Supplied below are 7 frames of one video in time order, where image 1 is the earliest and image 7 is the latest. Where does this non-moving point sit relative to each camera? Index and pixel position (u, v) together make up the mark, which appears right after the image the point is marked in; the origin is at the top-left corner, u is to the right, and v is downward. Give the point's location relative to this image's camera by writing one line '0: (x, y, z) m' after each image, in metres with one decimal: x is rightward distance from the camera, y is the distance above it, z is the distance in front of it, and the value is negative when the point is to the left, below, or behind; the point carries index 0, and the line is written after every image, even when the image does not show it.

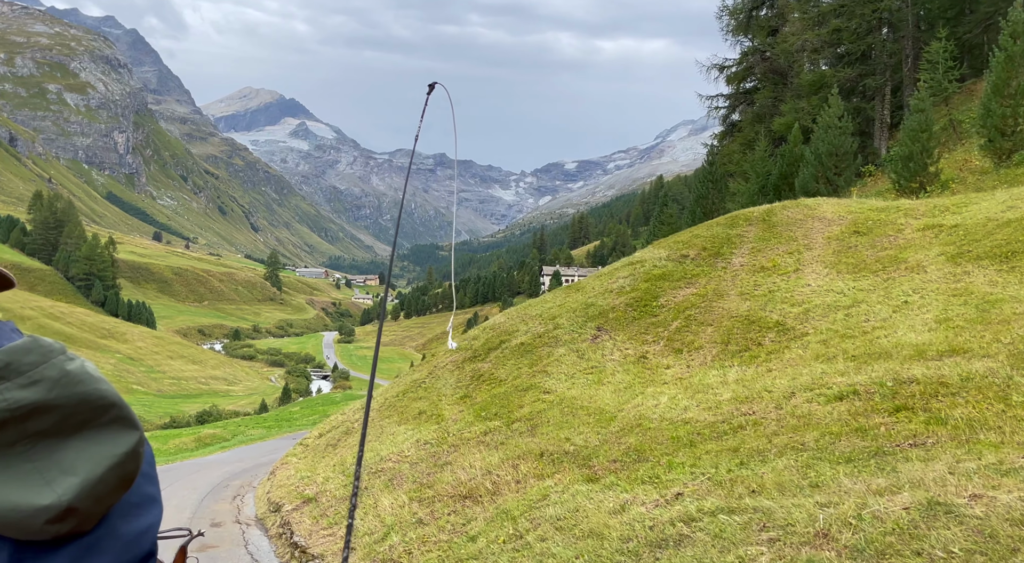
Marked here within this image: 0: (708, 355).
0: (+4.2, -1.6, +19.3) m
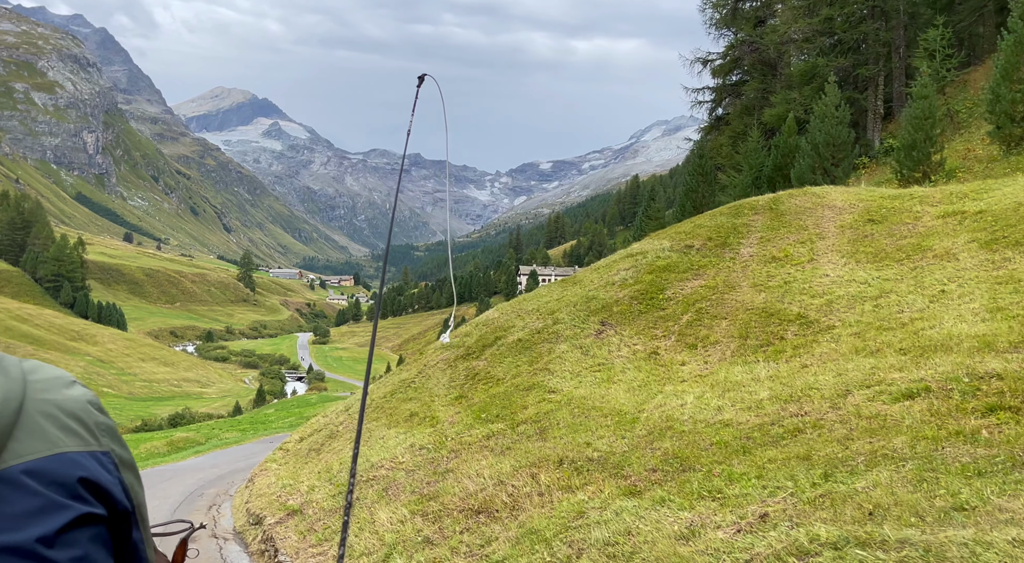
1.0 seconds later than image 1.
0: (+4.3, -1.4, +17.9) m
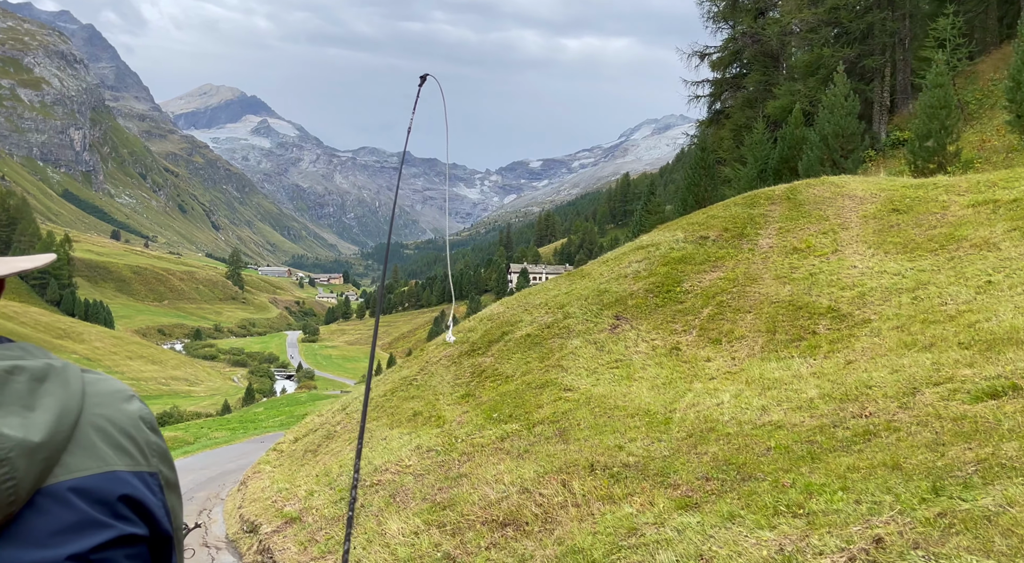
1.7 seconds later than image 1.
0: (+4.5, -1.2, +16.7) m
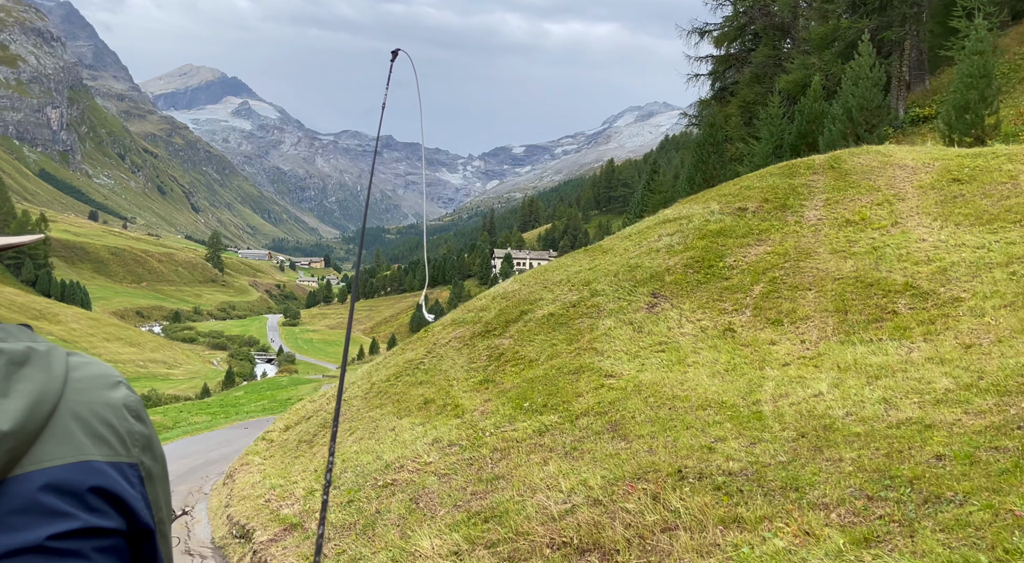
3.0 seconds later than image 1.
0: (+5.1, -0.7, +14.6) m
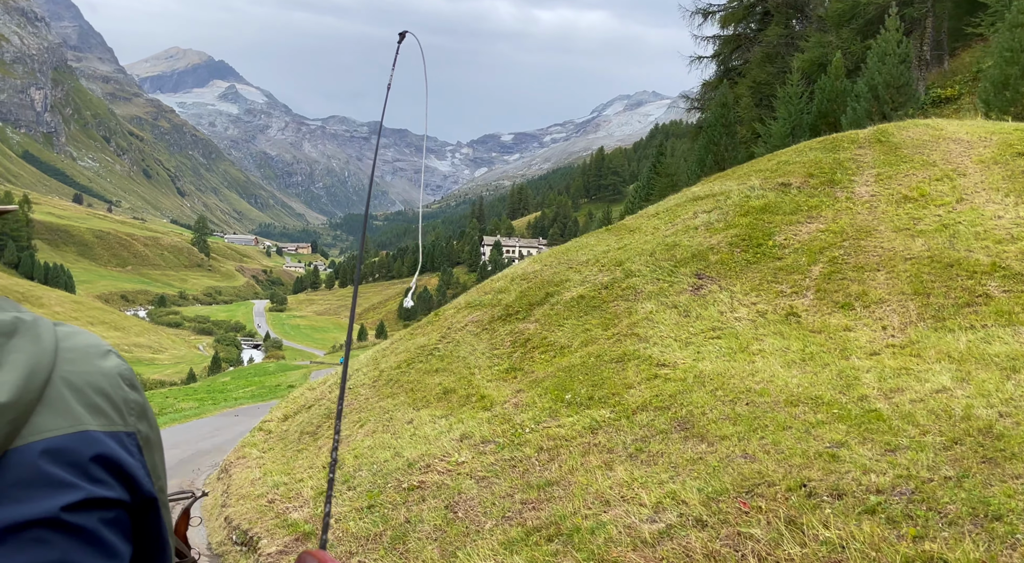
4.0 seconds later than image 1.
0: (+5.7, -0.4, +12.9) m
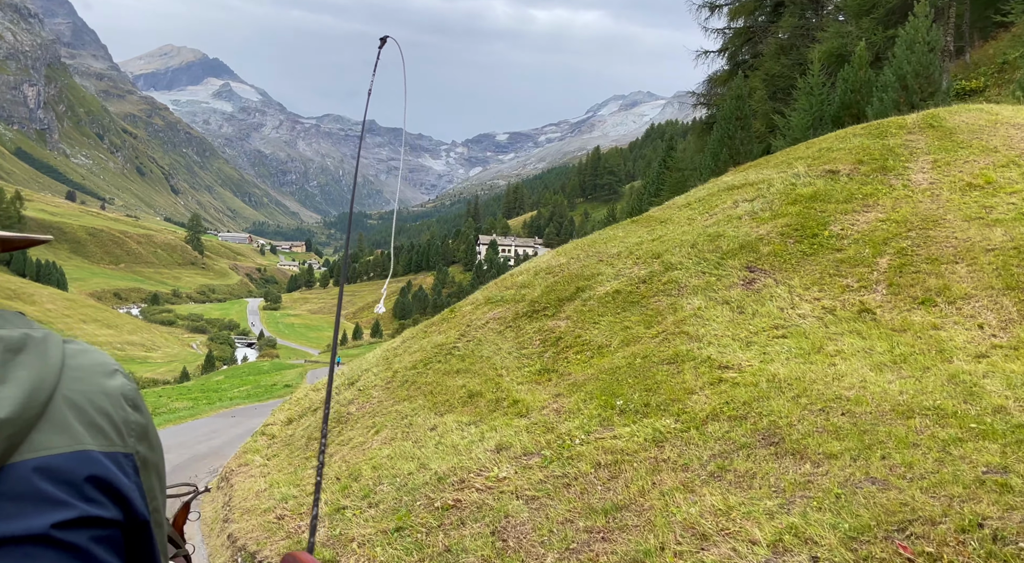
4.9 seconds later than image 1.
0: (+6.3, -0.3, +11.4) m
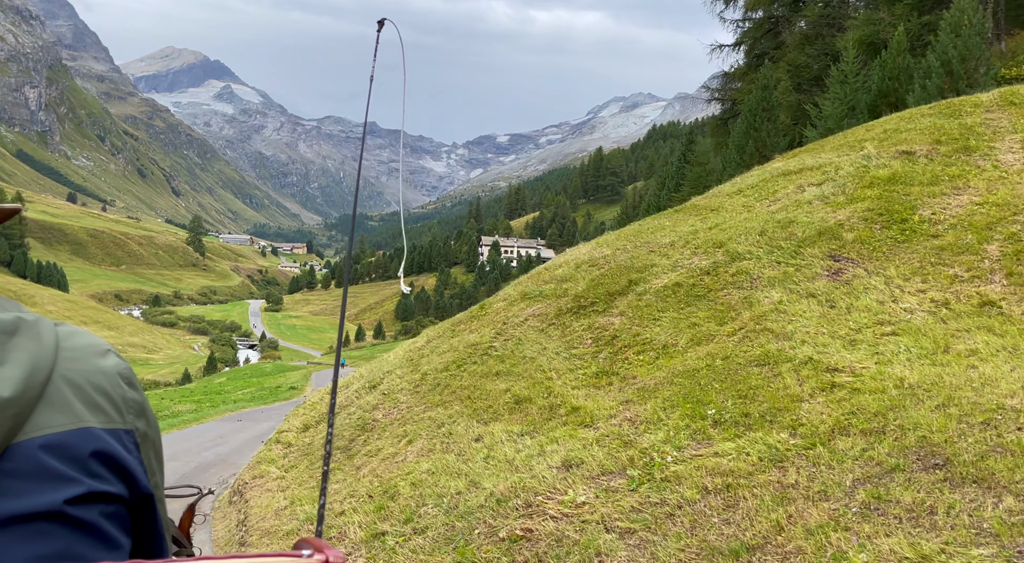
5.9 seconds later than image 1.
0: (+7.0, -0.2, +9.7) m
